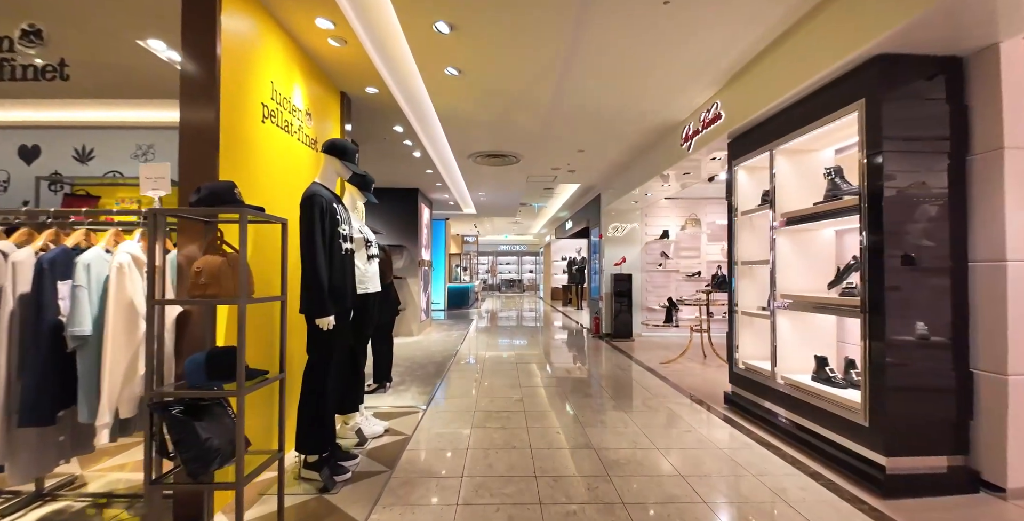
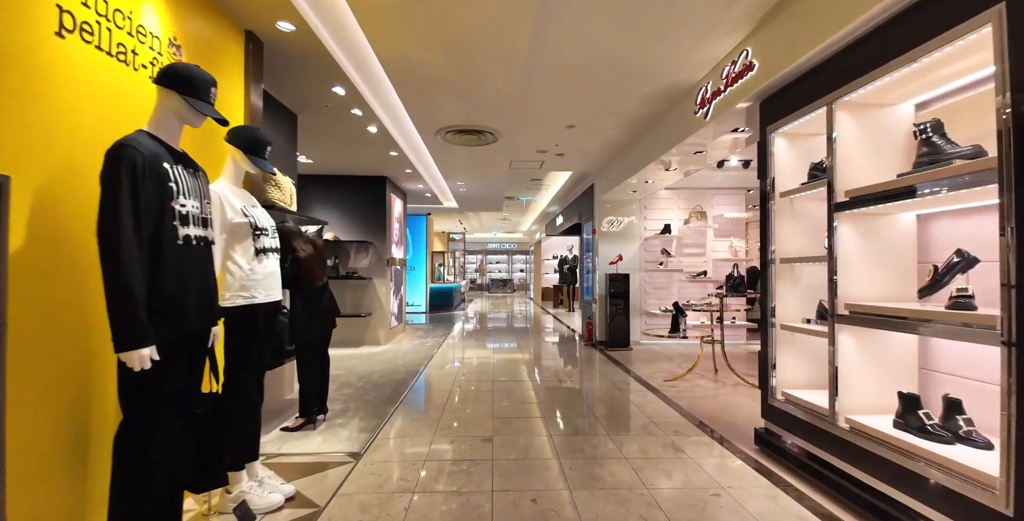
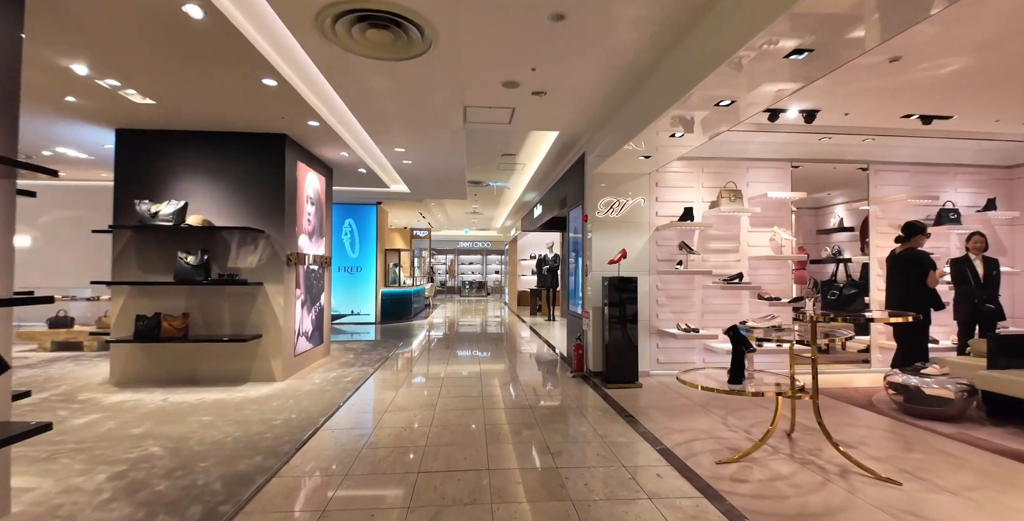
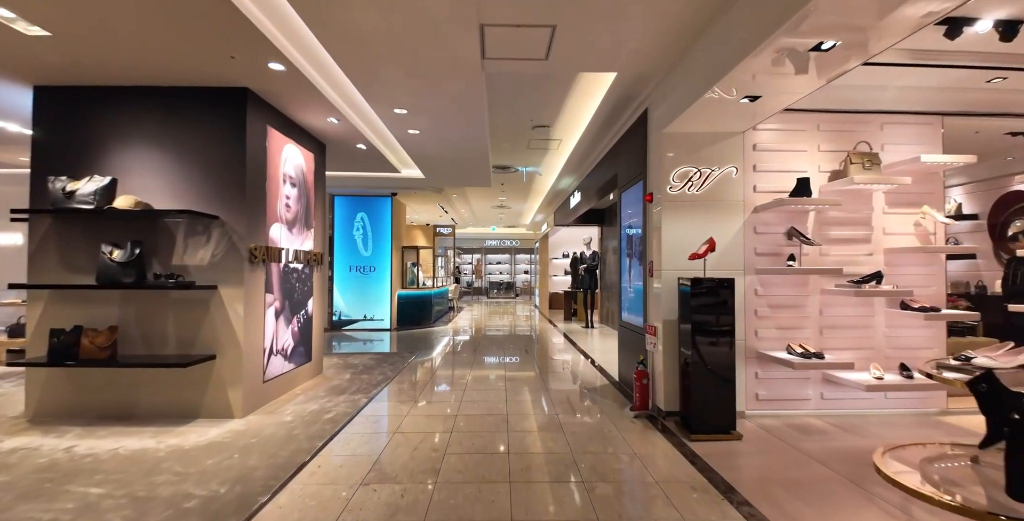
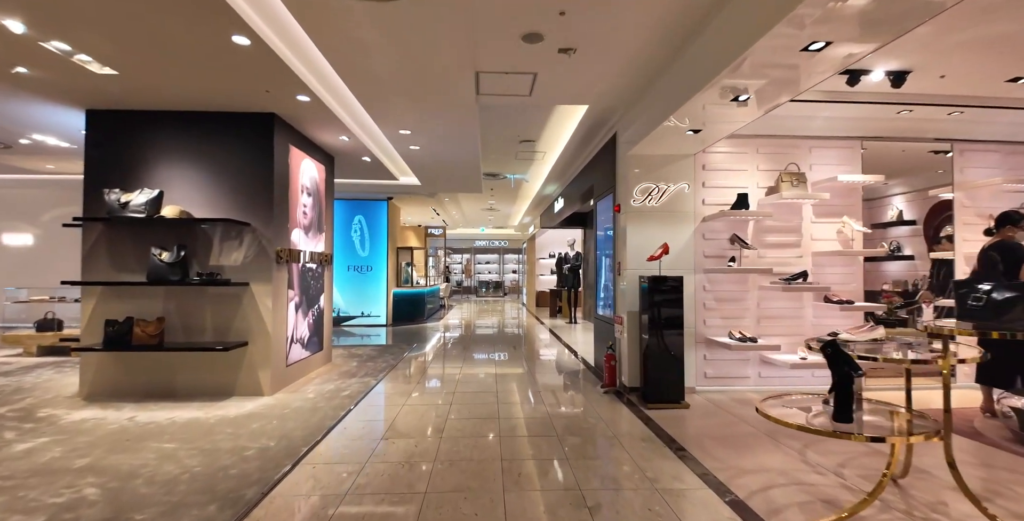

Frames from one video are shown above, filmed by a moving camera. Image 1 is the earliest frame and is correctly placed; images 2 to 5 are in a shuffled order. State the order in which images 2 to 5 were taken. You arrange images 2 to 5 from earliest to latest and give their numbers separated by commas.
2, 3, 5, 4
